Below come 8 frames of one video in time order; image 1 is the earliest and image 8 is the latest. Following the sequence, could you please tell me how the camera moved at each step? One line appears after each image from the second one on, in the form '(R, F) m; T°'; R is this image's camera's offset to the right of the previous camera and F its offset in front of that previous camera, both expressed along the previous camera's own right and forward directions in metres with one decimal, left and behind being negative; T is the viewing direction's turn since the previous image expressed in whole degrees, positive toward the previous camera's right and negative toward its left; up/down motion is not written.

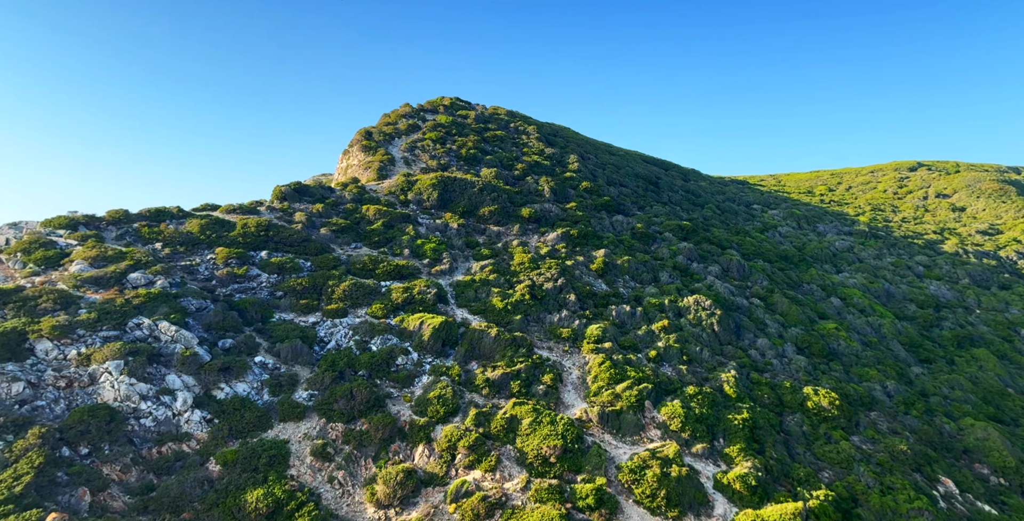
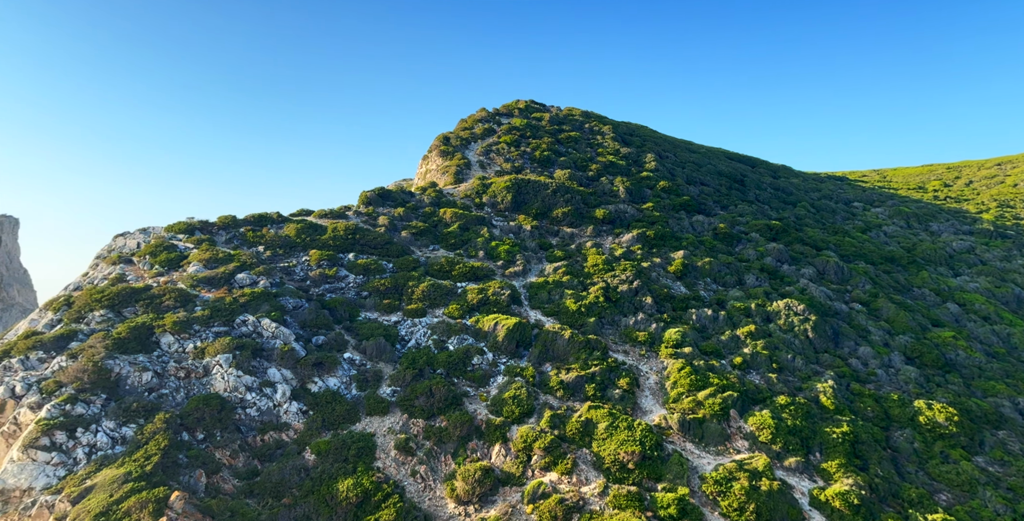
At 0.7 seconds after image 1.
(+1.5, -0.1) m; -10°
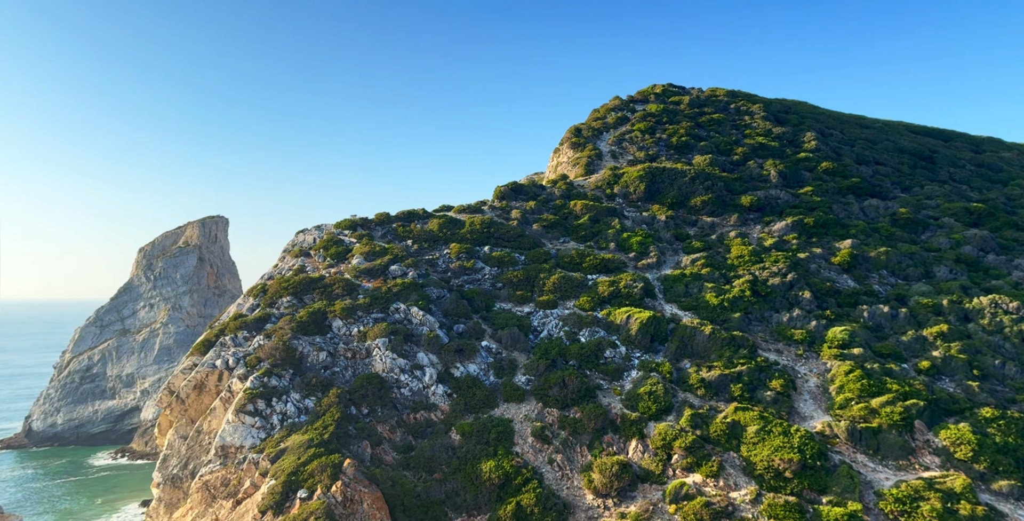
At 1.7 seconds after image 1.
(+2.4, +0.3) m; -16°
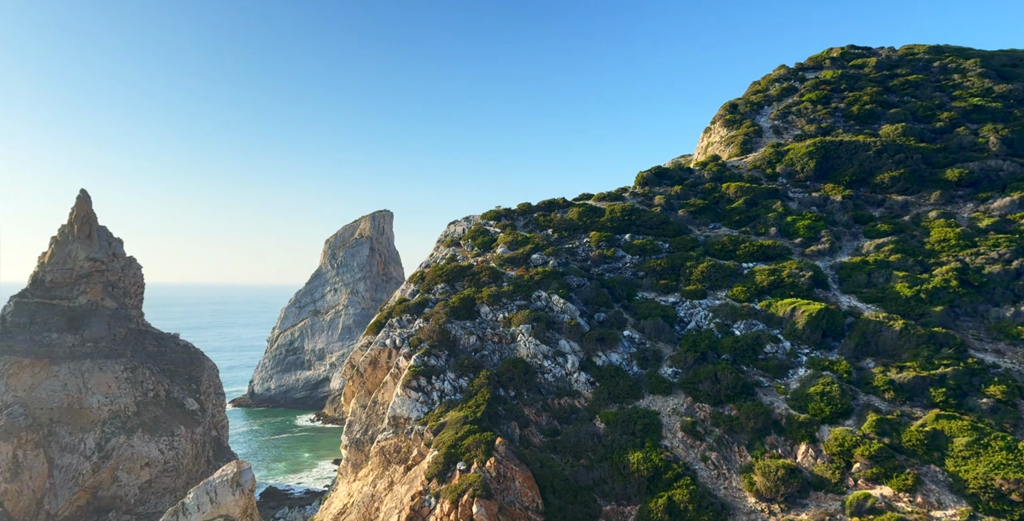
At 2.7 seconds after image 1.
(+1.3, +1.2) m; -15°
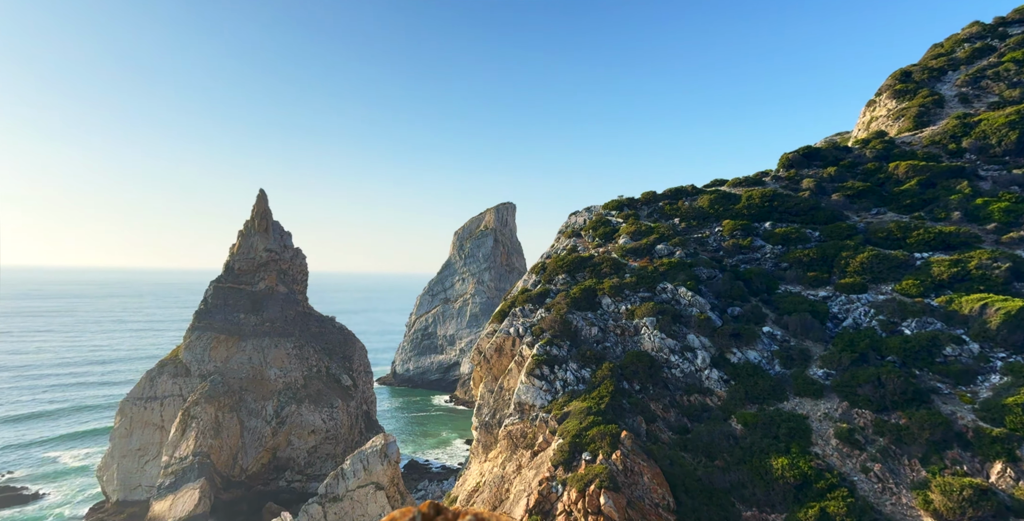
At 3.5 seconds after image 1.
(-1.1, +1.0) m; -10°
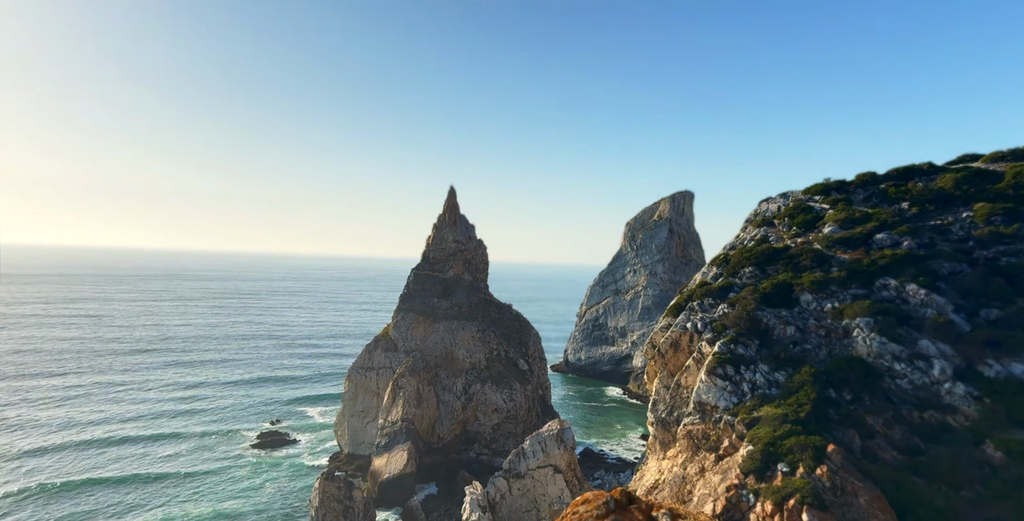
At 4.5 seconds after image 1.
(-1.8, +2.0) m; -15°
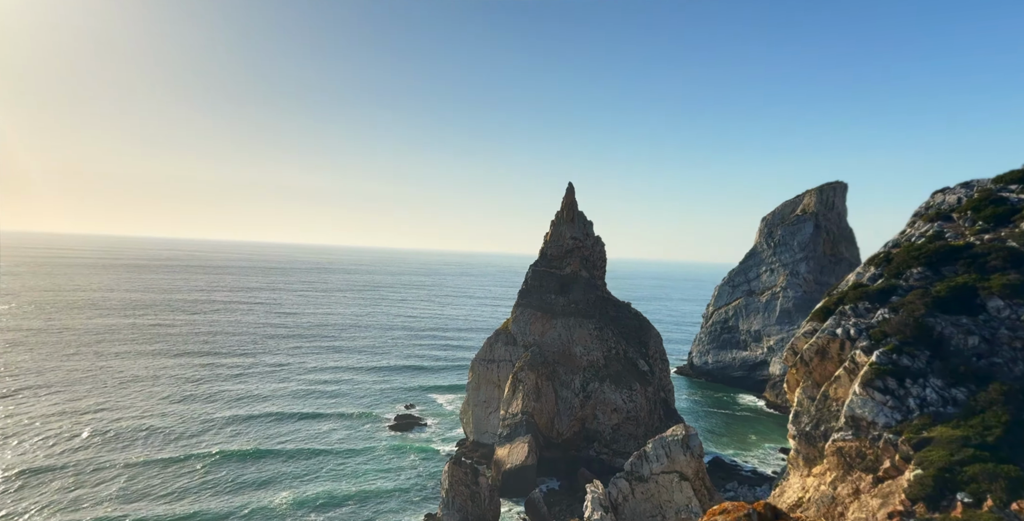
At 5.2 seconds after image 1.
(-1.3, +2.0) m; -11°
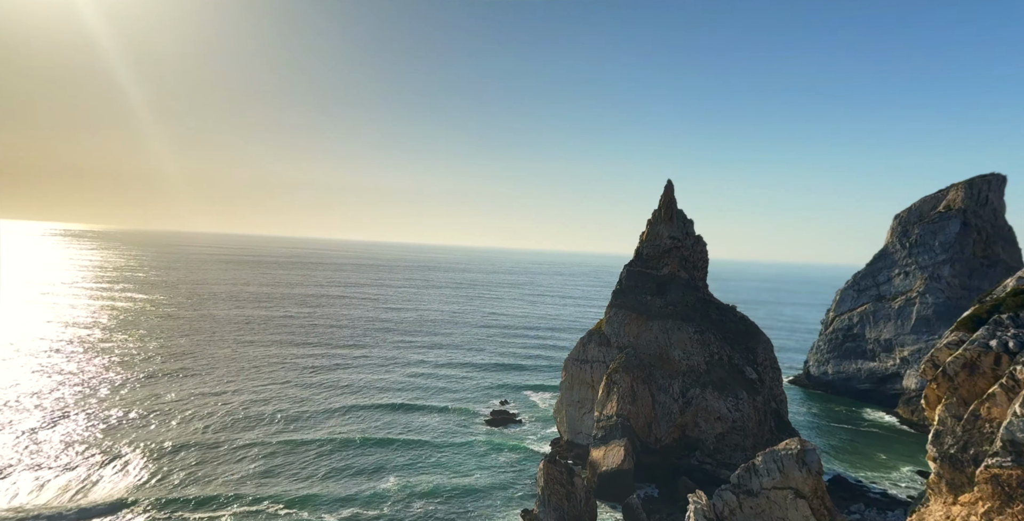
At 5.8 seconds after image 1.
(-1.0, +2.4) m; -9°
